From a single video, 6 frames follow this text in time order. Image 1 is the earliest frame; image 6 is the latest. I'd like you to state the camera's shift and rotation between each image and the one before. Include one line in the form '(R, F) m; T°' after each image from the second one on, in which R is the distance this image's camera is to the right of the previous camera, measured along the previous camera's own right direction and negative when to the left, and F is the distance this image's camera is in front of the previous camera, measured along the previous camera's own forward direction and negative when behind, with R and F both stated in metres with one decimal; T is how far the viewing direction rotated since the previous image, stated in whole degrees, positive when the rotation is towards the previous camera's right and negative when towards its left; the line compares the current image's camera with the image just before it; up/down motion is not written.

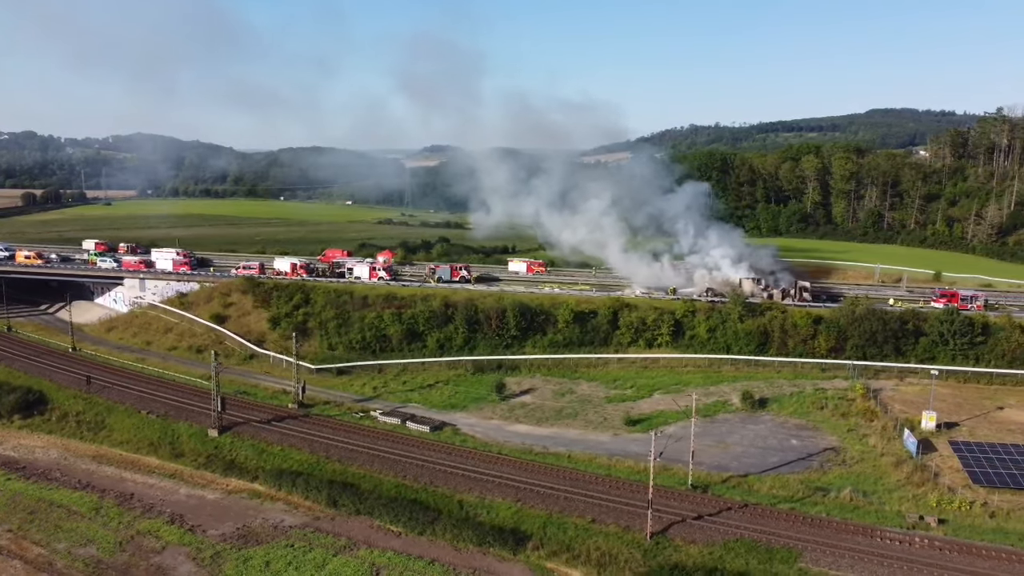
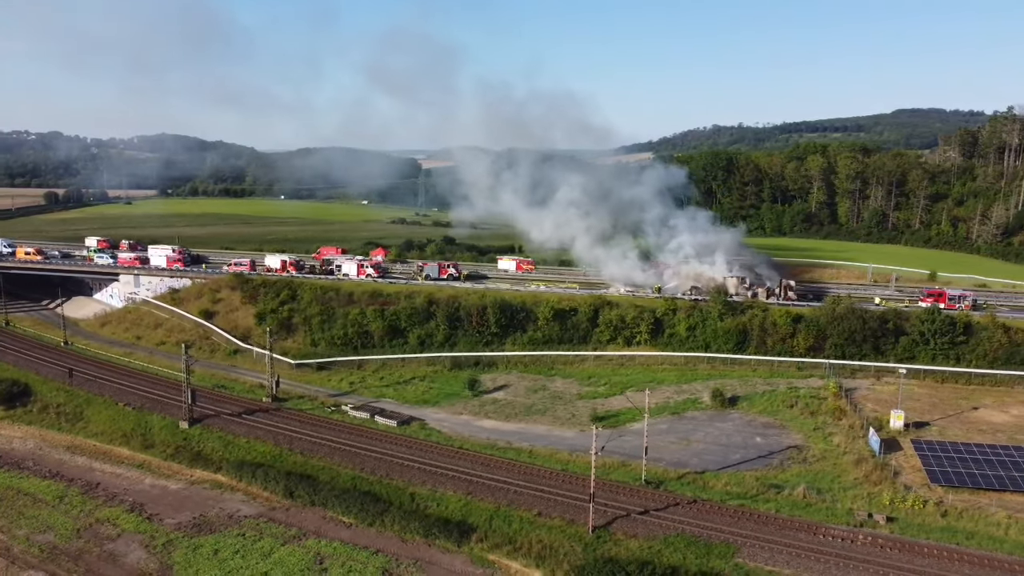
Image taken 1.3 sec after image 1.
(+1.8, -0.1) m; -1°
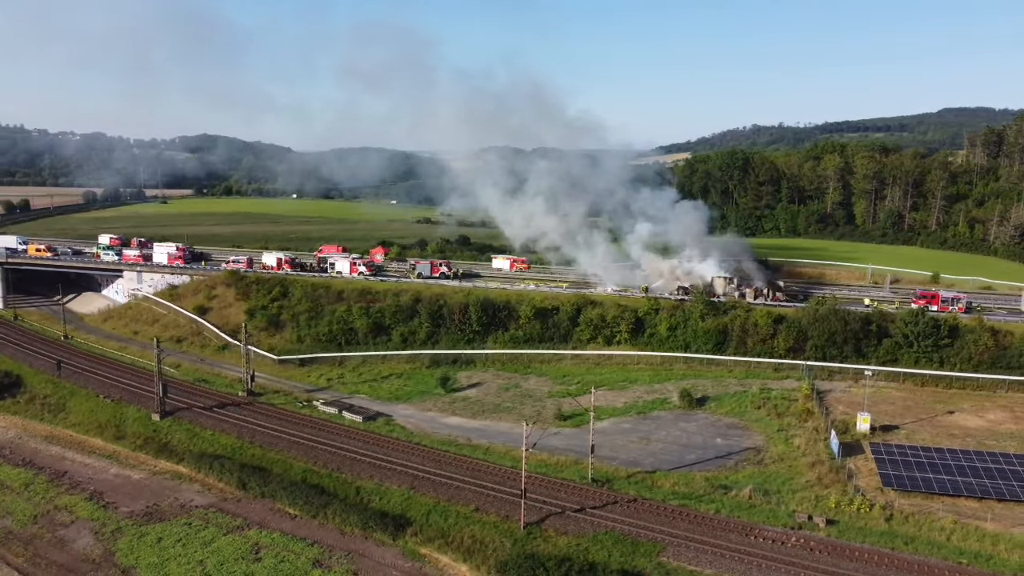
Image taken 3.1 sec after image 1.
(+2.4, -0.1) m; -2°
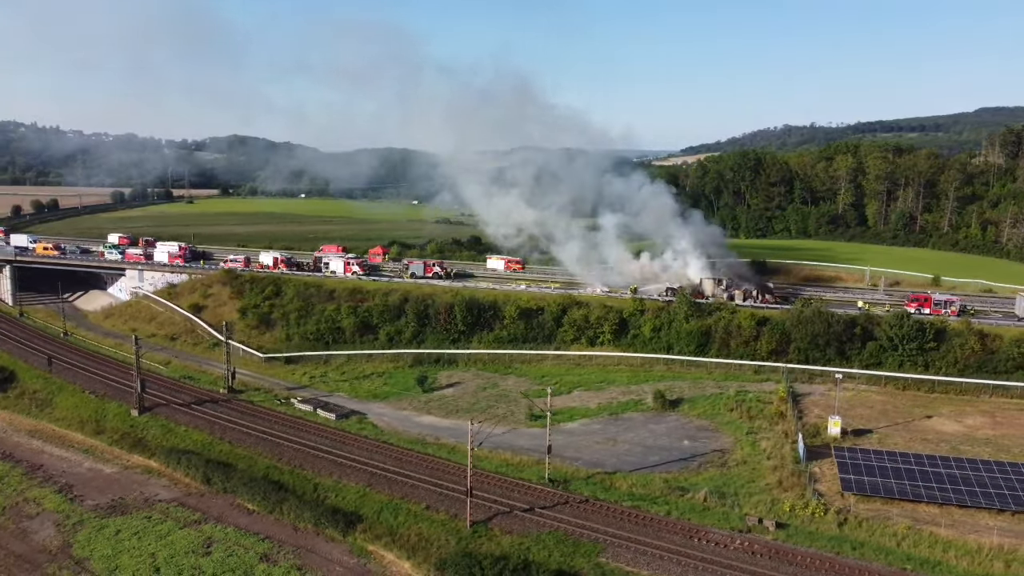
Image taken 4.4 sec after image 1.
(+1.9, -0.1) m; -2°
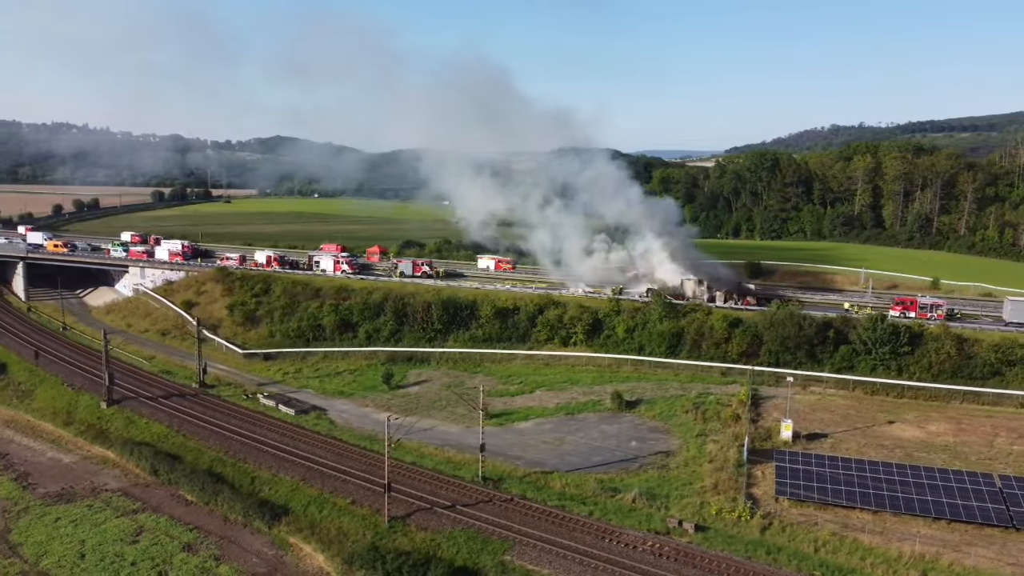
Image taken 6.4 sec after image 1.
(+2.9, 0.0) m; -3°
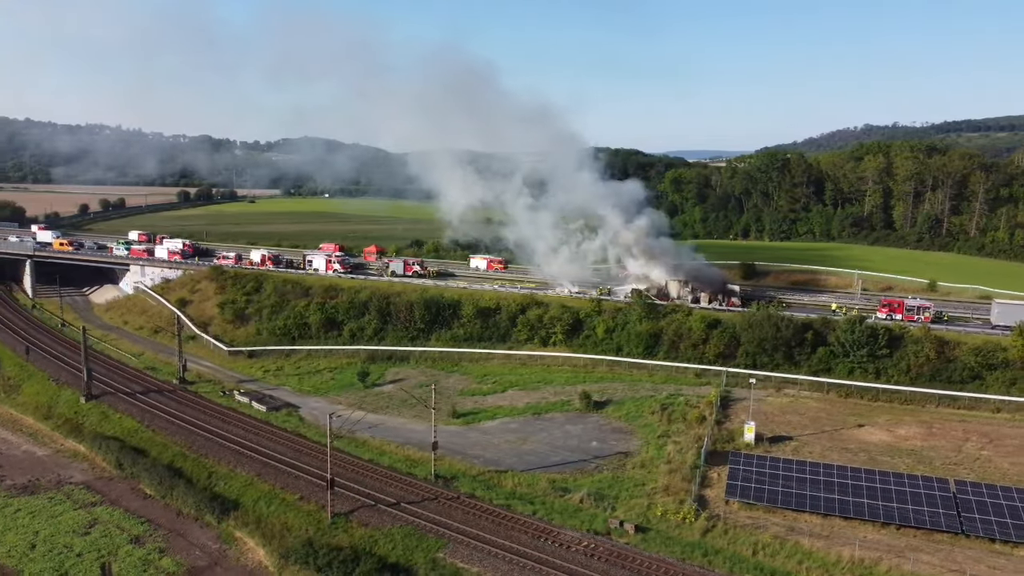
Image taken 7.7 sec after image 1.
(+2.1, 0.0) m; -2°
